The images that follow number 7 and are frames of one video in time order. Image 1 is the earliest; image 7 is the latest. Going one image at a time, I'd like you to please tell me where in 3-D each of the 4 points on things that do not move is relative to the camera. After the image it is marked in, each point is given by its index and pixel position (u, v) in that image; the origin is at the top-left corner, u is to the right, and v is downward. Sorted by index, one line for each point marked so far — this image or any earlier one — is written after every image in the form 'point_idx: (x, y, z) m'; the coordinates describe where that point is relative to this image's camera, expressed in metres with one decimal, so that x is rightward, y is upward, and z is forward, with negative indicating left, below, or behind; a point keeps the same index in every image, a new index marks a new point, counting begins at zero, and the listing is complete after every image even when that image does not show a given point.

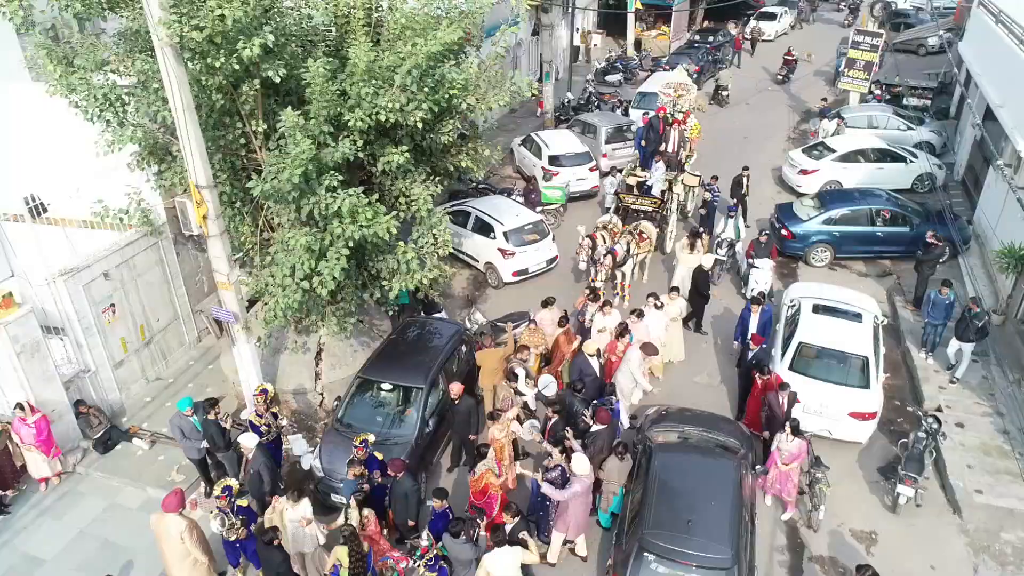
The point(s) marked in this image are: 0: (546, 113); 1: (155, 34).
0: (+0.9, +4.6, +19.1) m
1: (-3.1, +2.2, +6.3) m
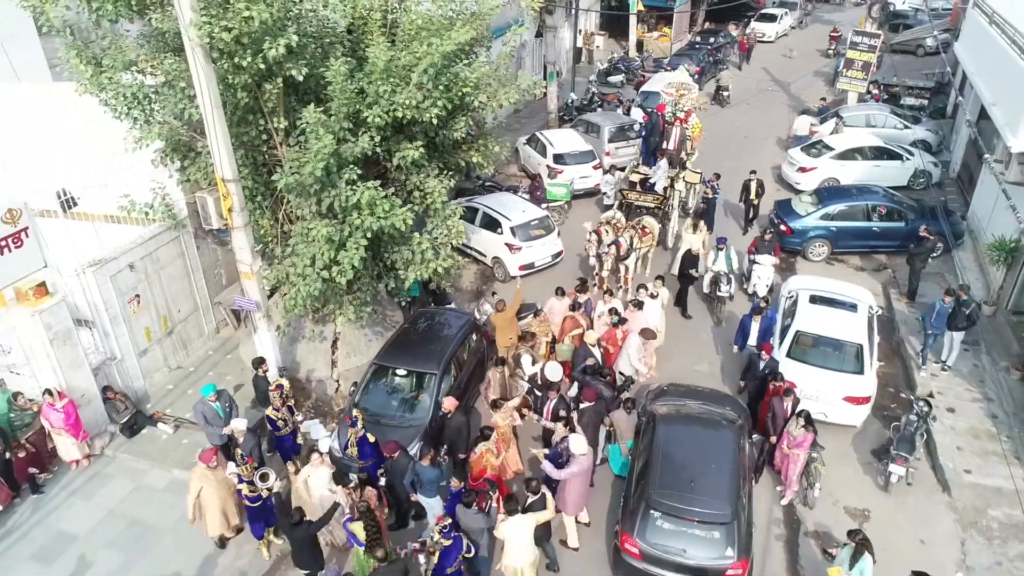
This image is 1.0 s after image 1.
0: (+1.0, +4.7, +19.4) m
1: (-3.0, +2.3, +6.7) m
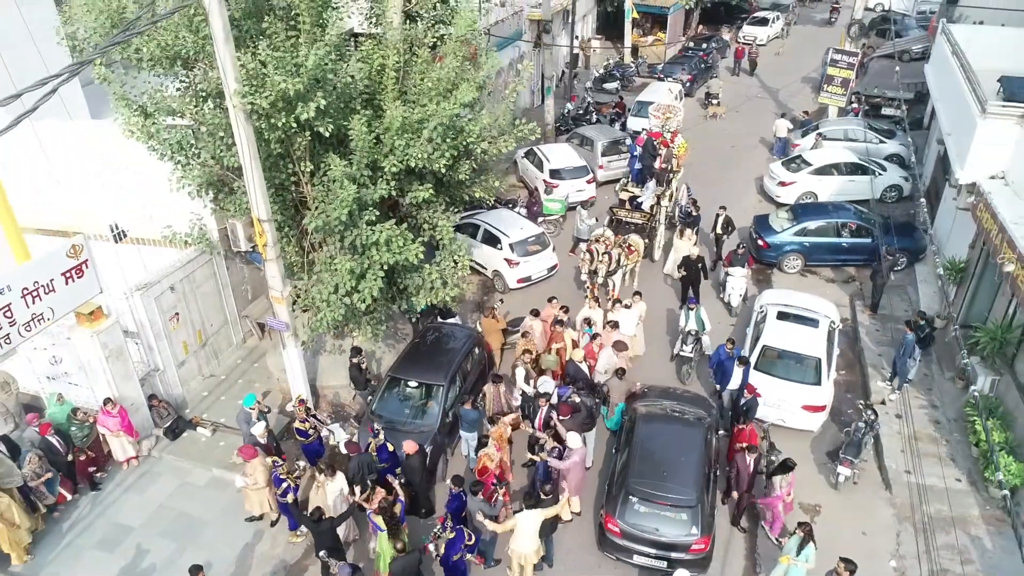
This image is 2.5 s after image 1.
0: (+1.0, +4.6, +20.5) m
1: (-3.0, +2.0, +7.8) m
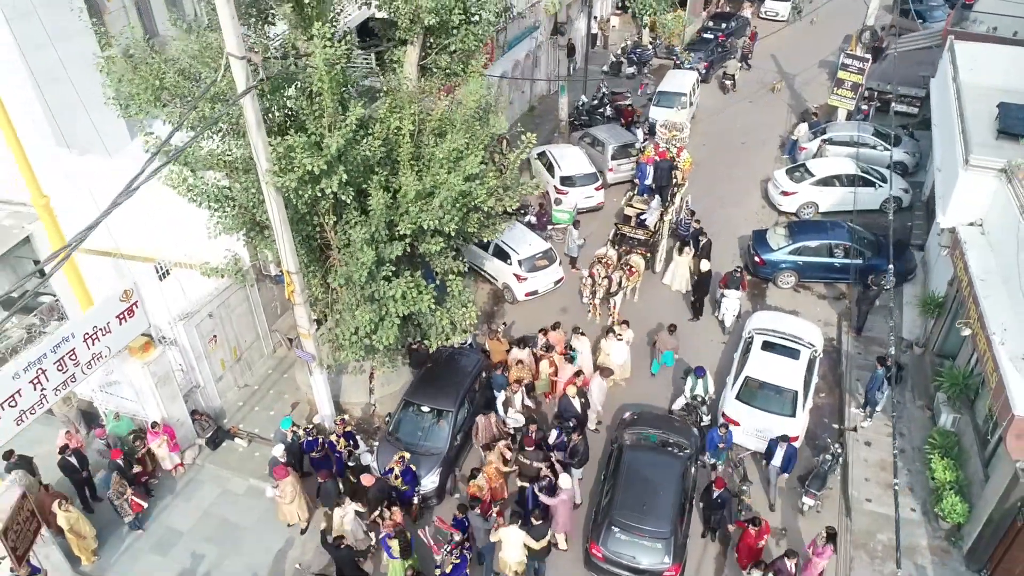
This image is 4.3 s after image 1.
0: (+1.4, +4.9, +21.1) m
1: (-3.0, +1.3, +8.7) m
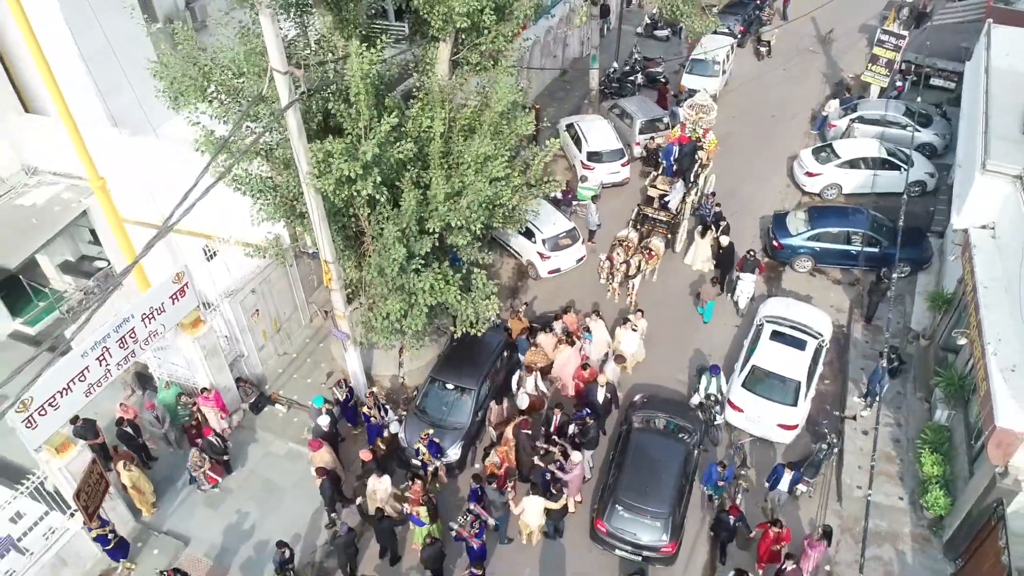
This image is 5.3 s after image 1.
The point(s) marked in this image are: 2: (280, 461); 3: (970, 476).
0: (+2.3, +5.8, +21.2) m
1: (-2.7, +1.3, +9.4) m
2: (-3.9, -2.9, +12.3) m
3: (+6.6, -2.7, +10.4) m
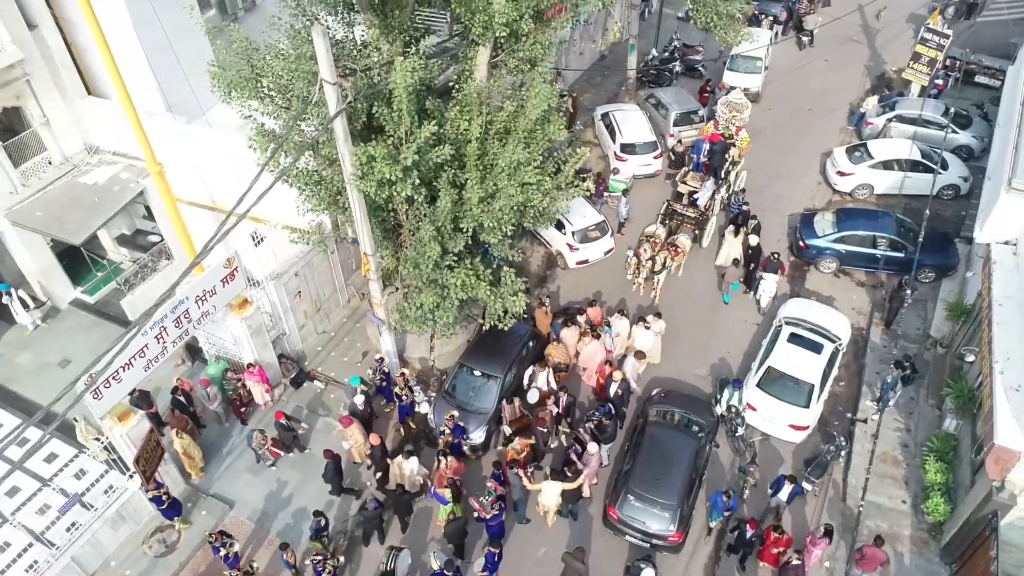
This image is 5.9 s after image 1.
0: (+3.5, +6.3, +21.4) m
1: (-2.3, +1.4, +10.1) m
2: (-3.6, -2.7, +13.2) m
3: (+6.9, -3.0, +10.8) m
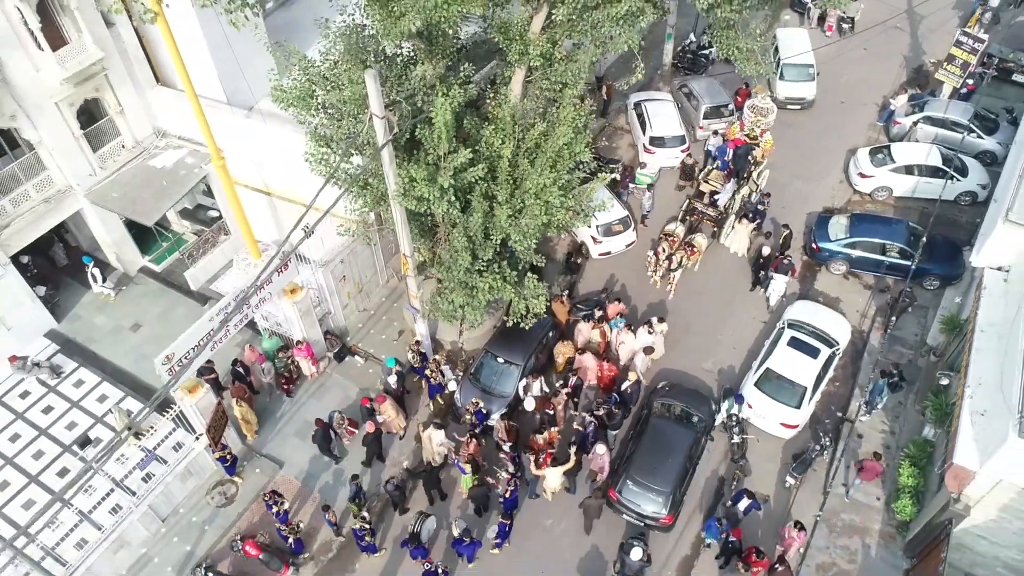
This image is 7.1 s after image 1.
0: (+4.6, +6.8, +22.0) m
1: (-1.9, +1.3, +11.4) m
2: (-3.2, -2.4, +14.9) m
3: (+7.1, -3.4, +12.0) m
